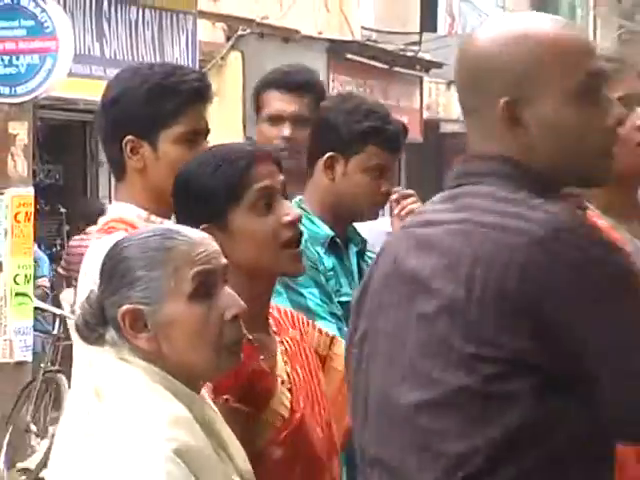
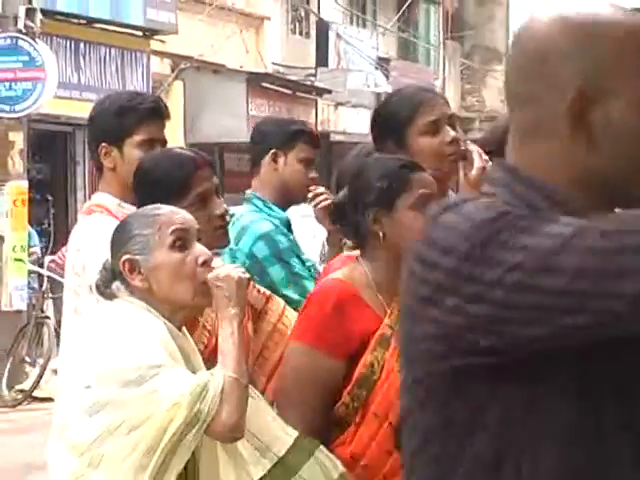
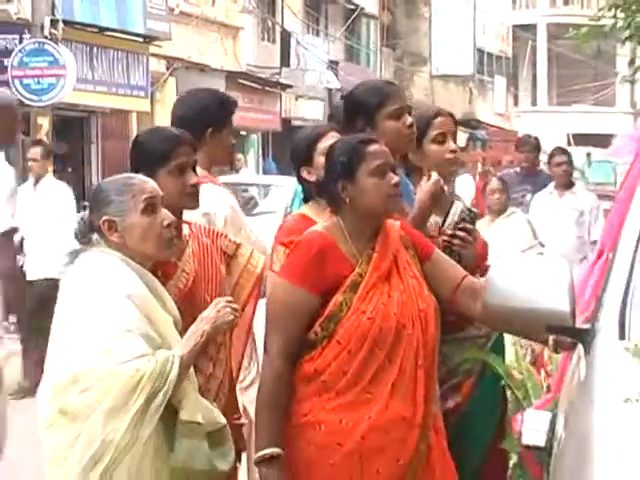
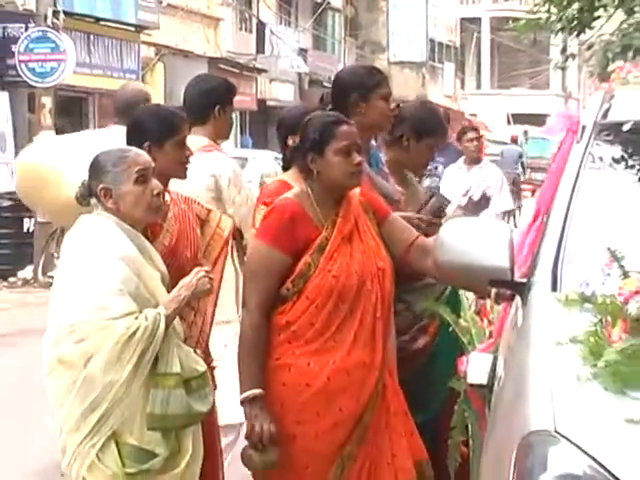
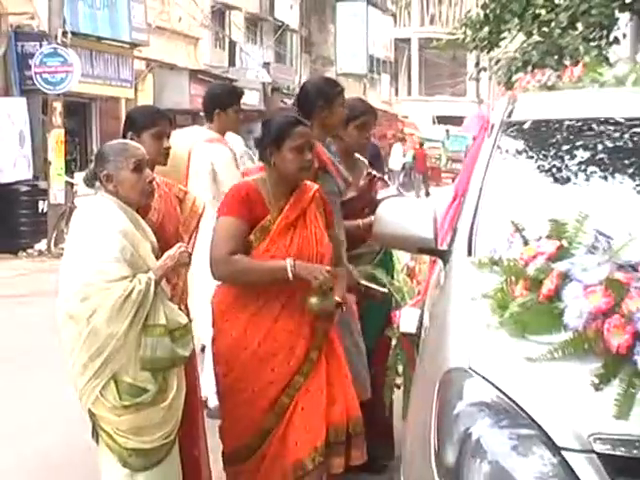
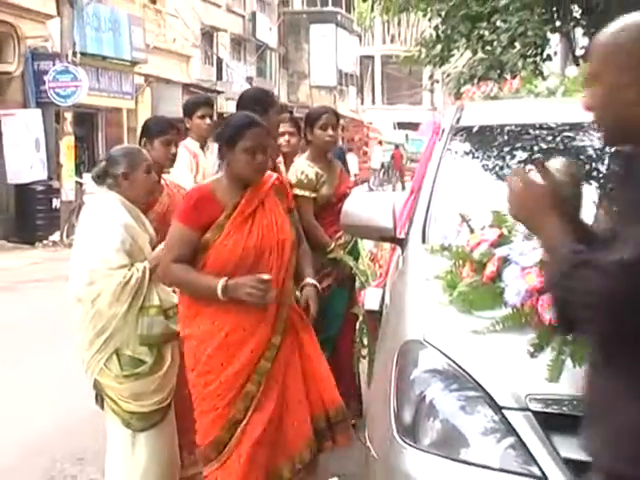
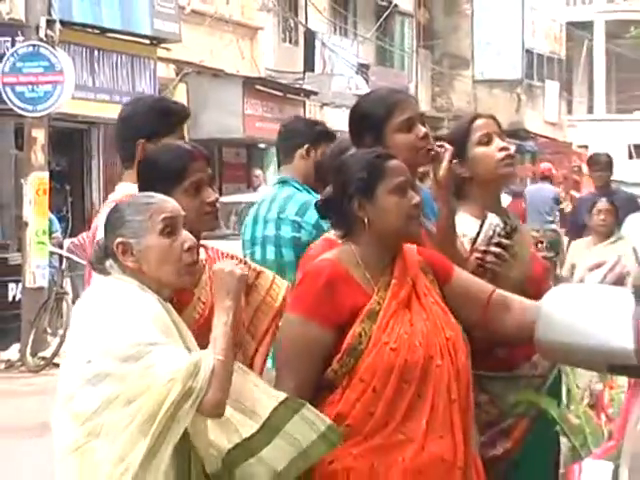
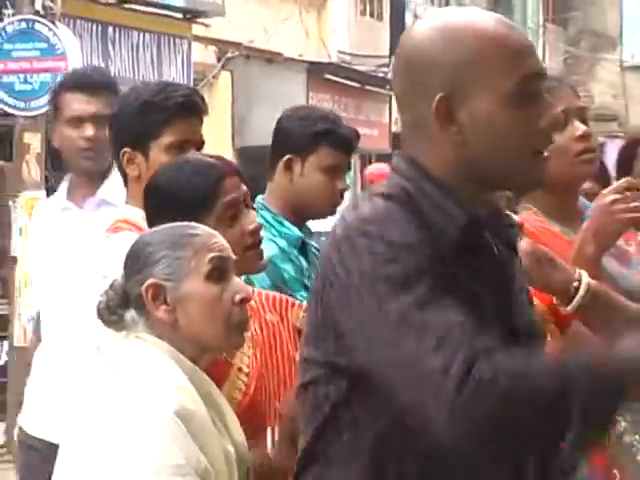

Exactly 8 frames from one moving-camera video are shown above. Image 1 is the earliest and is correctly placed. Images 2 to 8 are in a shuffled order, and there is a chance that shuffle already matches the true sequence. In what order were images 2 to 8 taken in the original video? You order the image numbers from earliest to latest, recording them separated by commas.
8, 2, 7, 3, 4, 5, 6
